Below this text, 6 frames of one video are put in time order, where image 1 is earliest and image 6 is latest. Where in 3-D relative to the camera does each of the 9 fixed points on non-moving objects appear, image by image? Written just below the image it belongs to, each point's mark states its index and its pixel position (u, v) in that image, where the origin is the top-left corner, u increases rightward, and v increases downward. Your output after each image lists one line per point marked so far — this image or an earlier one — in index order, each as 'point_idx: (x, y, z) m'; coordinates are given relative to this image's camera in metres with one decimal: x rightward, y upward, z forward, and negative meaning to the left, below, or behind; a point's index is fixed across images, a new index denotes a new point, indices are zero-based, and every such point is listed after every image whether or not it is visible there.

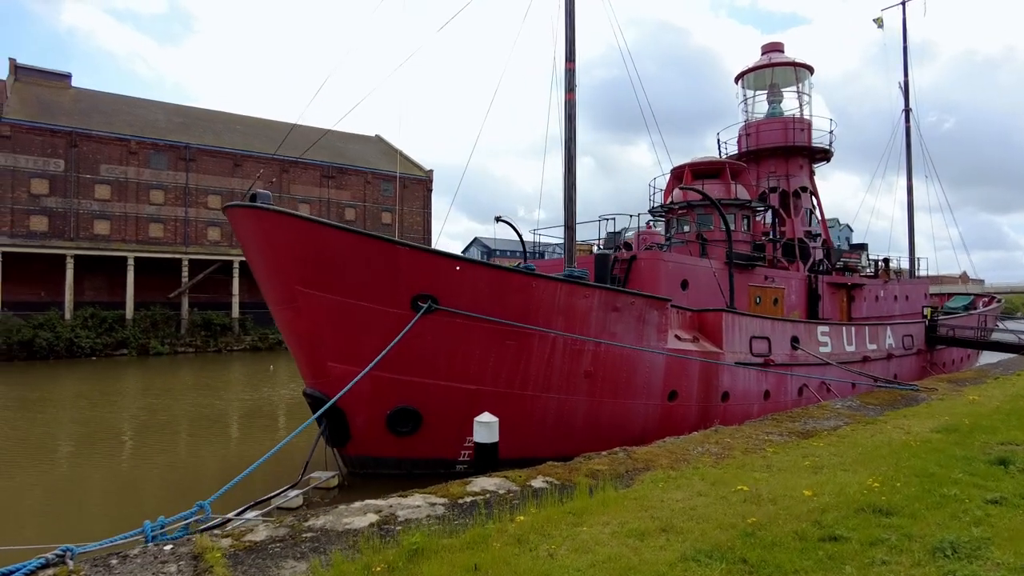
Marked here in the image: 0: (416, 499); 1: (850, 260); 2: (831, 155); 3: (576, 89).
0: (-0.7, -1.4, +4.1) m
1: (+7.9, +0.7, +14.5) m
2: (+7.9, +3.3, +15.4) m
3: (+1.1, +3.5, +10.9) m
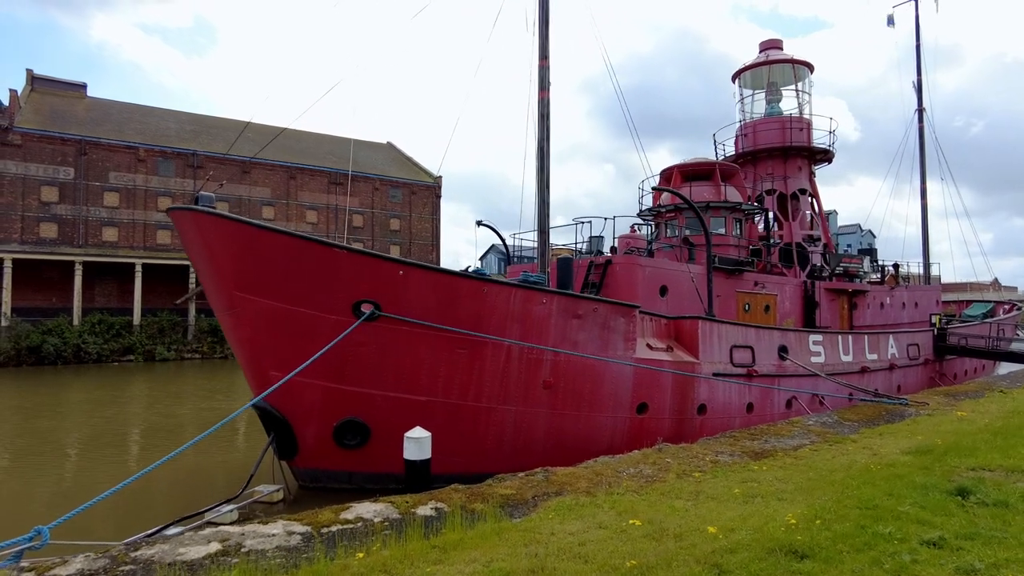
0: (-1.4, -1.4, +3.7) m
1: (+7.6, +0.5, +13.8) m
2: (+7.6, +3.2, +14.7) m
3: (+0.6, +3.4, +10.4) m
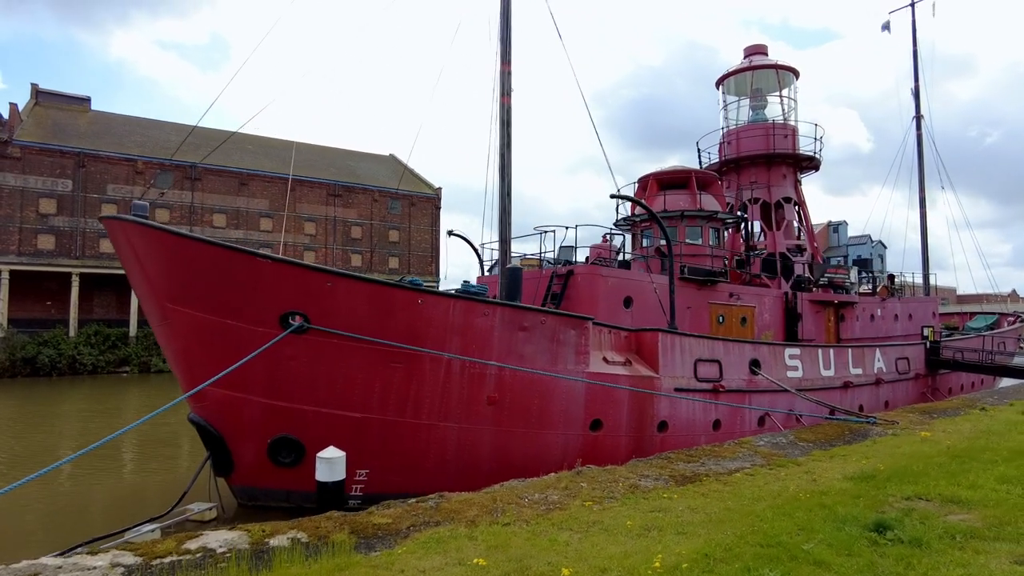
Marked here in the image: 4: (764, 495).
0: (-2.2, -1.5, +3.4) m
1: (+7.0, +0.3, +13.3) m
2: (+7.1, +2.9, +14.3) m
3: (0.0, +3.2, +10.1) m
4: (+1.9, -1.5, +4.6) m
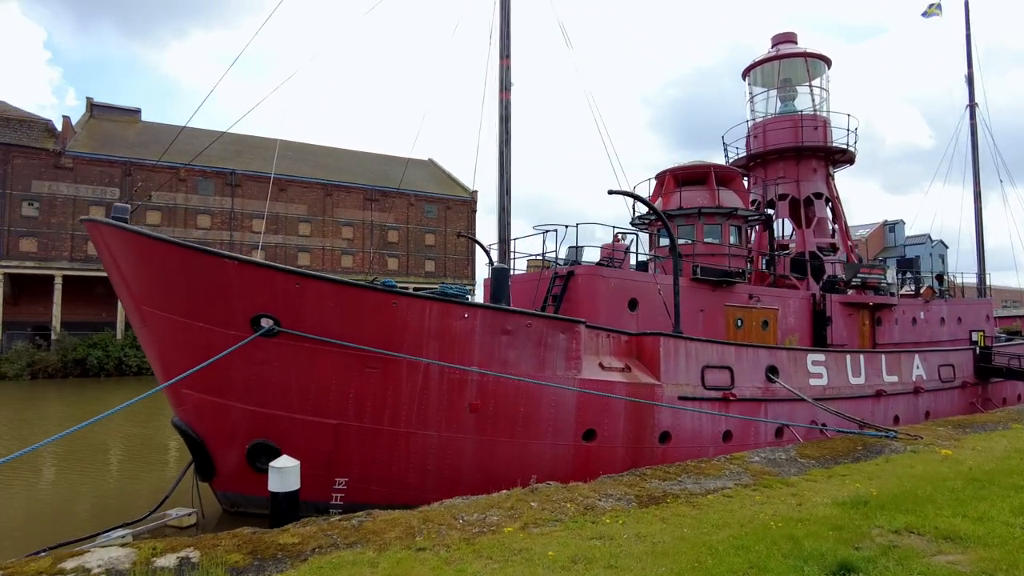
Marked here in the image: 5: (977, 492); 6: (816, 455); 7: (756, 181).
0: (-2.7, -1.5, +3.2) m
1: (+7.2, +0.2, +12.4) m
2: (+7.3, +2.9, +13.3) m
3: (0.0, +3.2, +9.8) m
4: (+1.4, -1.5, +4.0) m
5: (+3.4, -1.5, +4.5) m
6: (+3.0, -1.6, +6.0) m
7: (+5.5, +2.4, +14.0) m
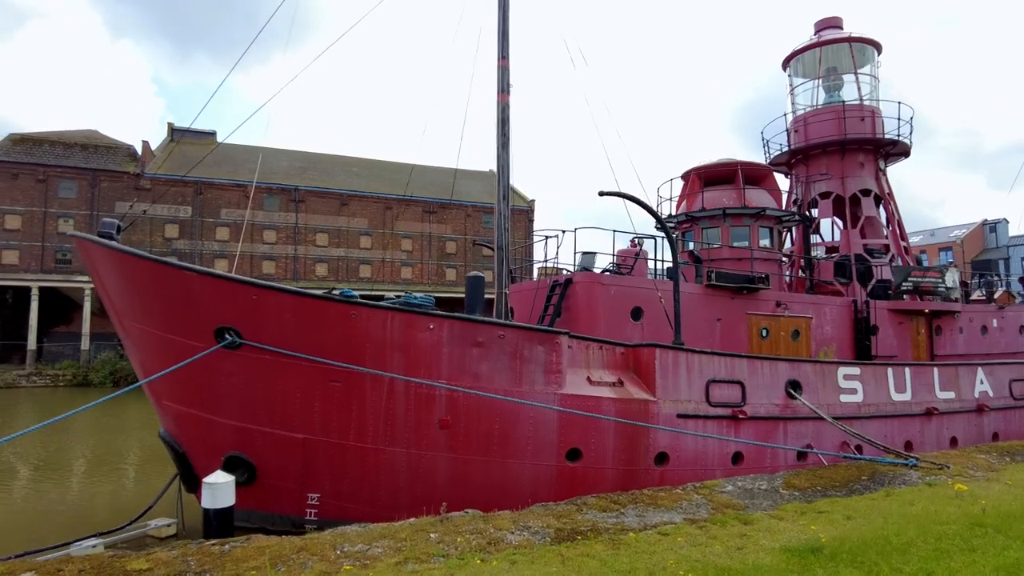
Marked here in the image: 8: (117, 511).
0: (-3.5, -1.6, +3.1) m
1: (+7.5, +0.1, +11.1) m
2: (+7.7, +2.8, +12.0) m
3: (-0.1, +3.1, +9.4) m
4: (+0.7, -1.6, +3.5) m
5: (+2.8, -1.5, +3.7) m
6: (+2.5, -1.7, +5.3) m
7: (+6.0, +2.3, +12.9) m
8: (-6.6, -3.7, +10.2) m
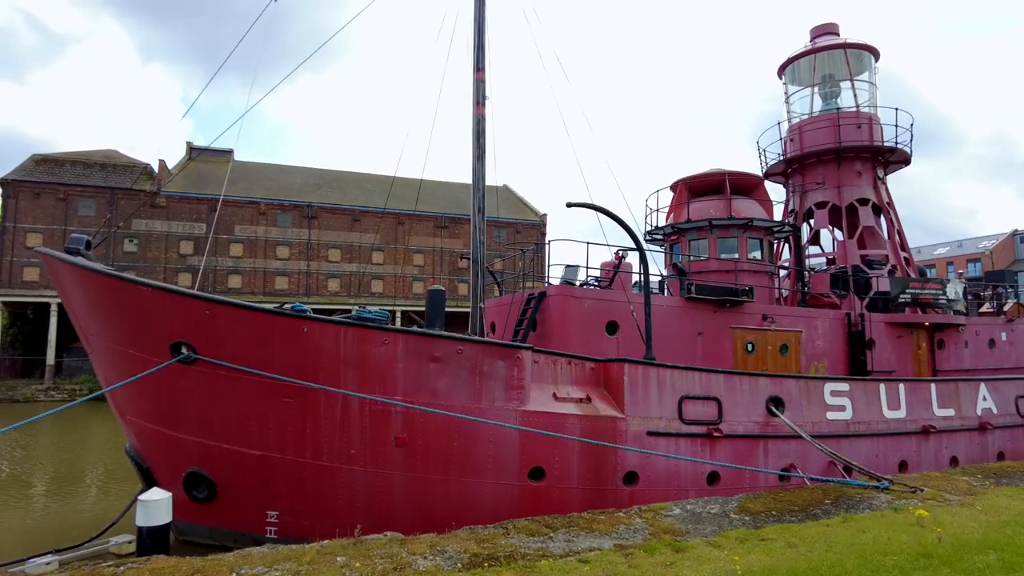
0: (-4.1, -1.6, +3.0) m
1: (+7.2, -0.1, +10.6) m
2: (+7.4, +2.5, +11.7) m
3: (-0.4, +2.8, +9.3) m
4: (+0.2, -1.6, +3.2) m
5: (+2.2, -1.6, +3.4) m
6: (+2.0, -1.8, +5.0) m
7: (+5.7, +2.0, +12.5) m
8: (-6.9, -3.9, +10.1) m
